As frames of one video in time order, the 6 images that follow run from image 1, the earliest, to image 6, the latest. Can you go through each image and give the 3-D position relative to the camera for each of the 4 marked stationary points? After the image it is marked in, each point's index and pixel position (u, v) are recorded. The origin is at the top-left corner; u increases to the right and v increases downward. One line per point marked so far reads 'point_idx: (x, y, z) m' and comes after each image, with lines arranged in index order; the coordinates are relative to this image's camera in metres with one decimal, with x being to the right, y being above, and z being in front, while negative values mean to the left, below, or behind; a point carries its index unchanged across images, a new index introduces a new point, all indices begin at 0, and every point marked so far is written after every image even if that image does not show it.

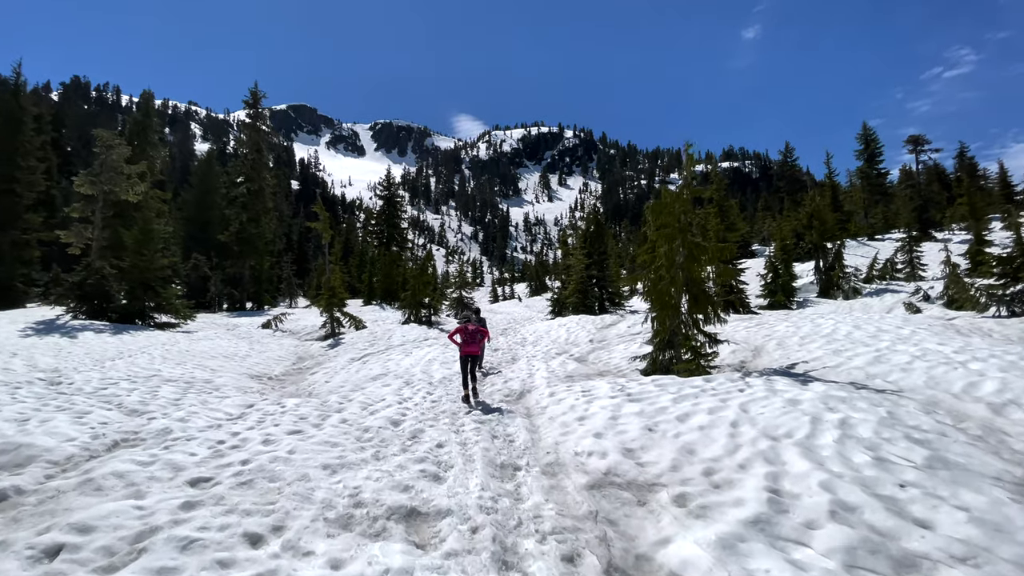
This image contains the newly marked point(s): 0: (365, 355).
0: (-4.6, -2.1, +15.2) m
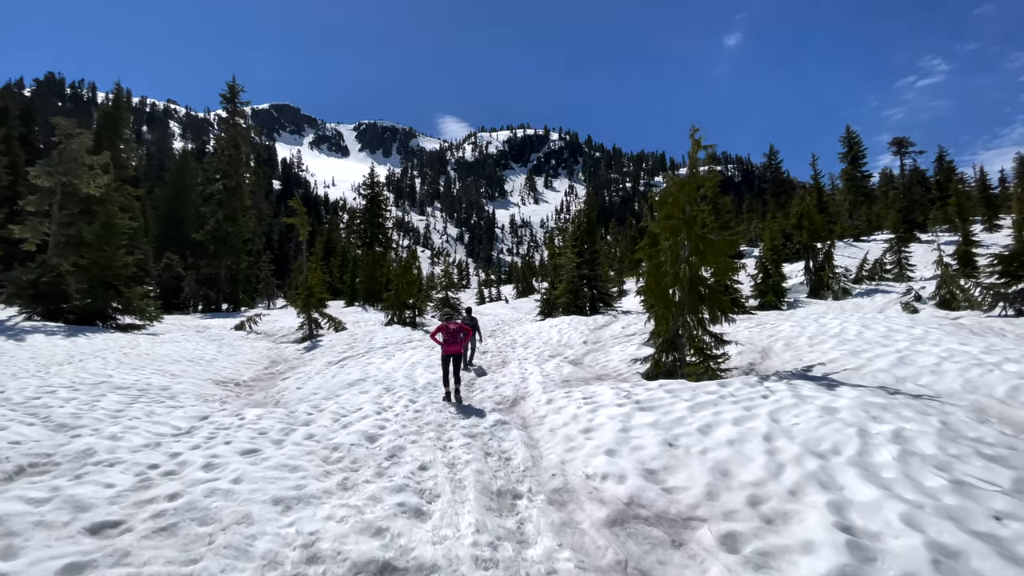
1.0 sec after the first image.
0: (-4.9, -2.1, +14.1) m
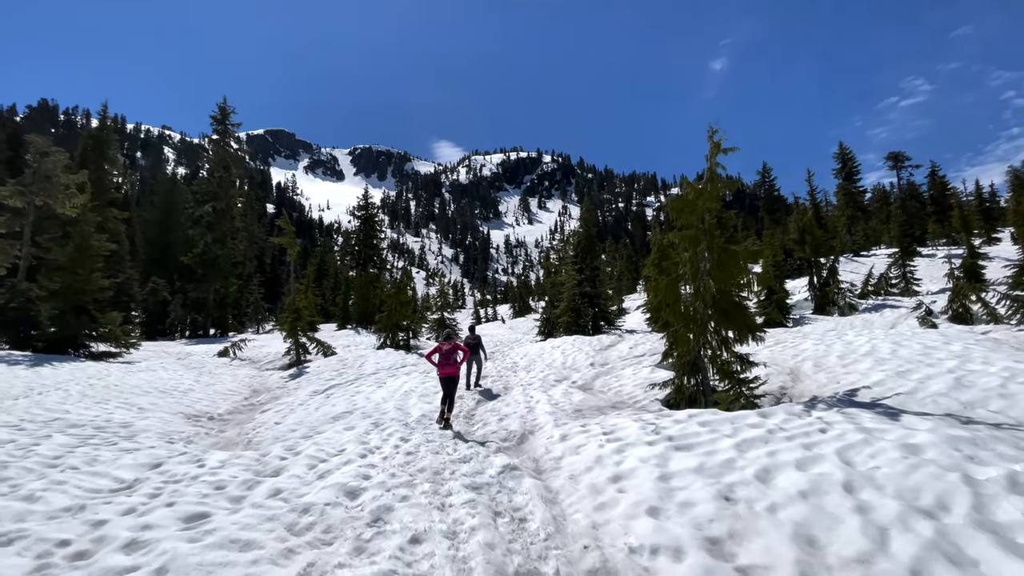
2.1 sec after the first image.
0: (-4.9, -2.7, +13.0) m
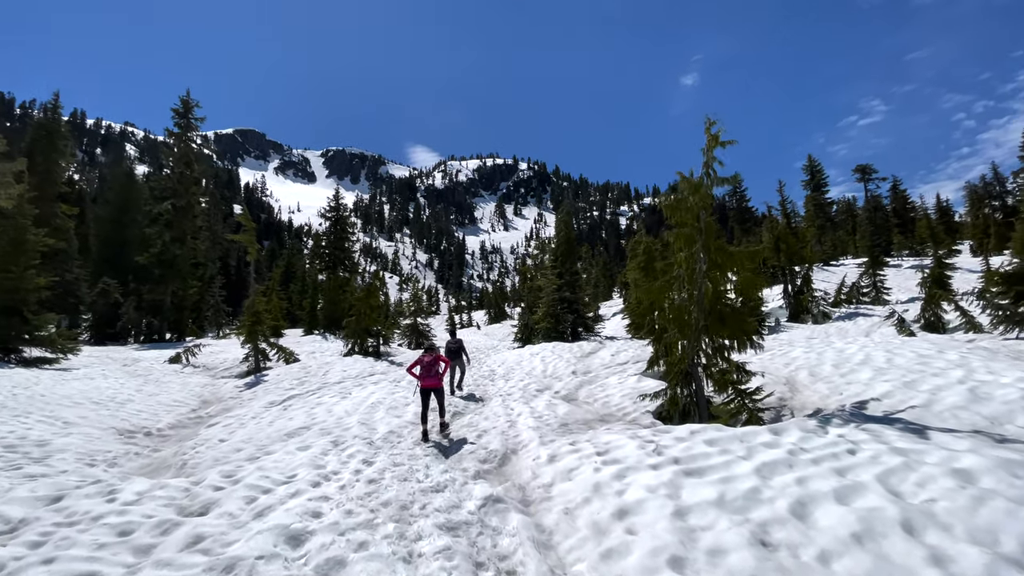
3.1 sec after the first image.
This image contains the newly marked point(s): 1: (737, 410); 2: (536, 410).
0: (-5.4, -2.7, +11.8) m
1: (+3.6, -2.0, +7.8) m
2: (+0.4, -2.3, +8.9) m
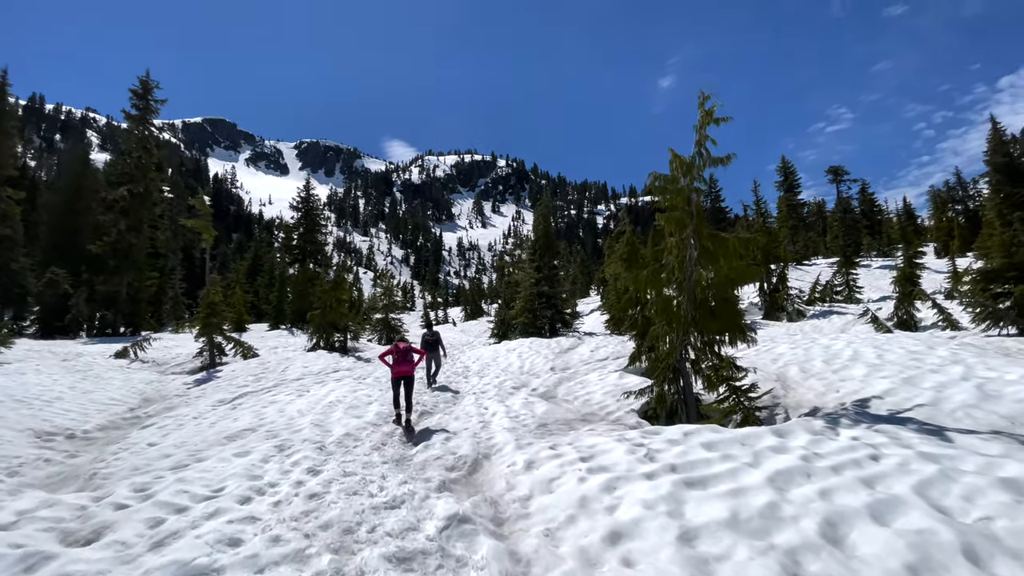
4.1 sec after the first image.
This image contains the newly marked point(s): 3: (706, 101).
0: (-6.0, -2.4, +10.7) m
1: (+3.2, -1.8, +7.2) m
2: (0.0, -2.0, +8.2) m
3: (+3.0, +2.9, +7.6) m
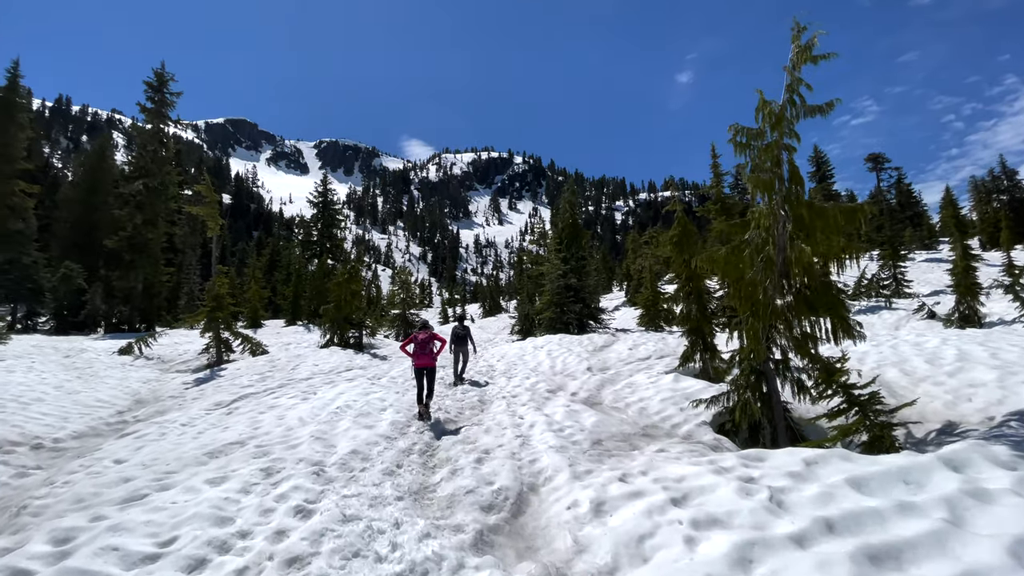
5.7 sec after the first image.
0: (-5.3, -2.2, +9.5) m
1: (+3.7, -1.6, +5.6) m
2: (+0.6, -1.8, +6.7) m
3: (+3.6, +3.2, +6.0) m
